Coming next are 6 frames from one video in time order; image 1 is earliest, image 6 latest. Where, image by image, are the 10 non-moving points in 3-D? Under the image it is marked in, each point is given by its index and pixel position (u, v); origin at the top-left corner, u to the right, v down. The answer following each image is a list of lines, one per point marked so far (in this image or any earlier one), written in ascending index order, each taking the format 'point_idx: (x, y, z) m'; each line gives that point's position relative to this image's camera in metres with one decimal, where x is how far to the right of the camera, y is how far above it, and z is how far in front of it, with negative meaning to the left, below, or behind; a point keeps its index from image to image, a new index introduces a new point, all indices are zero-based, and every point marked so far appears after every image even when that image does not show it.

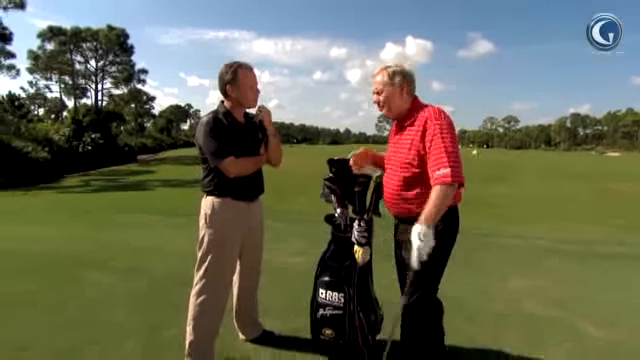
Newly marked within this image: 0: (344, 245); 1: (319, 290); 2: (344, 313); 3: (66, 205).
0: (+0.2, -0.6, +3.4) m
1: (0.0, -0.9, +3.4) m
2: (+0.2, -1.1, +3.4) m
3: (-10.0, -1.0, +15.6) m
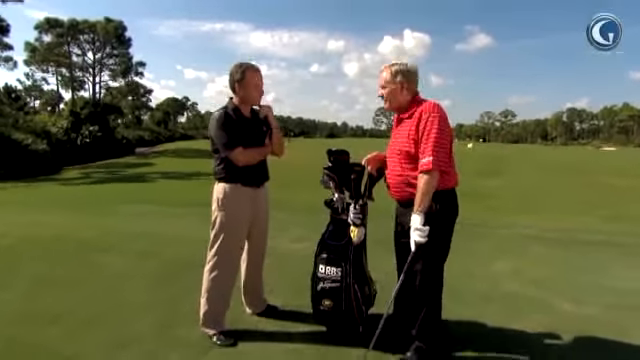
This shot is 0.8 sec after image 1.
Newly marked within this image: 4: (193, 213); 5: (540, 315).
0: (+0.2, -0.4, +3.9) m
1: (0.0, -0.8, +3.8) m
2: (+0.2, -1.0, +3.8) m
3: (-10.1, -0.6, +15.9) m
4: (-3.7, -0.9, +11.6) m
5: (+2.6, -1.6, +4.7) m
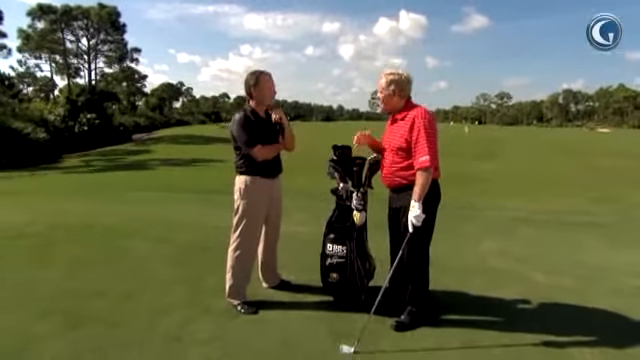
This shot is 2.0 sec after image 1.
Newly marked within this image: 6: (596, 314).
0: (+0.3, -0.4, +4.5) m
1: (+0.1, -0.7, +4.5) m
2: (+0.3, -0.9, +4.5) m
3: (-10.1, -0.2, +16.5) m
4: (-3.7, -0.6, +12.2) m
5: (+2.7, -1.4, +5.4) m
6: (+3.2, -1.5, +4.5) m
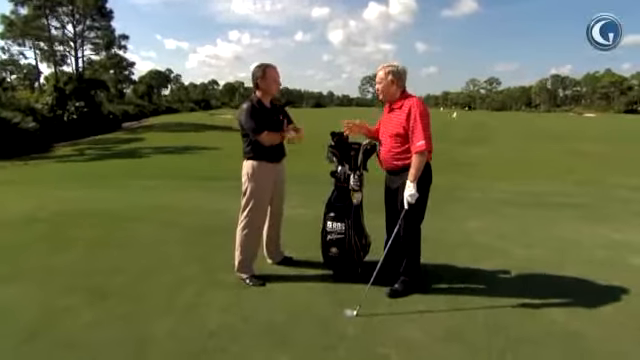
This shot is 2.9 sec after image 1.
0: (+0.3, -0.2, +5.0) m
1: (+0.1, -0.5, +5.0) m
2: (+0.3, -0.7, +4.9) m
3: (-10.3, +0.3, +16.7) m
4: (-3.9, -0.2, +12.6) m
5: (+2.7, -1.2, +5.9) m
6: (+3.2, -1.3, +5.1) m
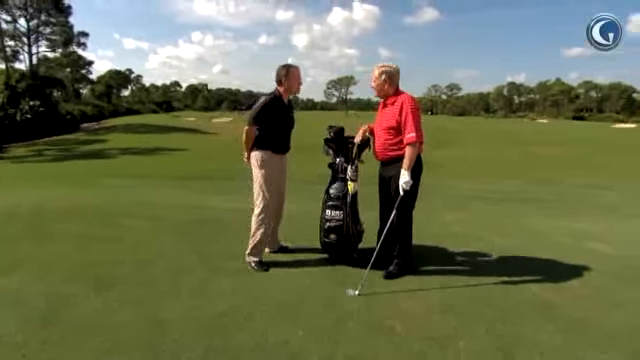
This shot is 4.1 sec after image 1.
0: (+0.3, 0.0, +5.3) m
1: (+0.1, -0.4, +5.3) m
2: (+0.3, -0.6, +5.3) m
3: (-11.3, +0.3, +16.1) m
4: (-4.5, -0.1, +12.5) m
5: (+2.5, -1.0, +6.5) m
6: (+3.1, -1.2, +5.6) m
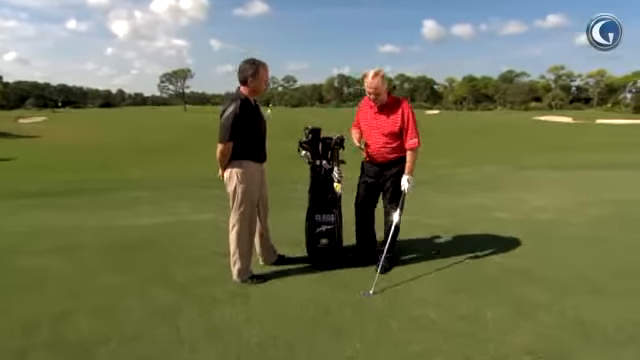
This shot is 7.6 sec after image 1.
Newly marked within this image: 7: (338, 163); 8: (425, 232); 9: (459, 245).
0: (0.0, -0.1, +5.2) m
1: (-0.1, -0.5, +5.1) m
2: (+0.1, -0.6, +5.2) m
3: (-14.7, -0.8, +10.9) m
4: (-7.1, -0.6, +10.1) m
5: (+1.8, -0.9, +7.1) m
6: (+2.7, -0.9, +6.6) m
7: (+0.2, +0.2, +5.3) m
8: (+1.8, -0.9, +6.8) m
9: (+2.1, -1.0, +6.2) m
